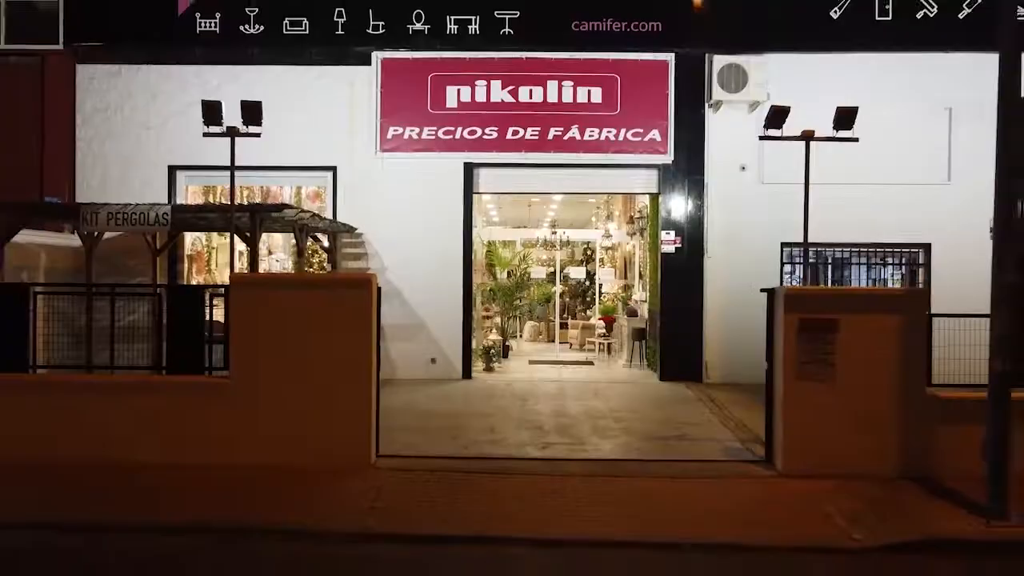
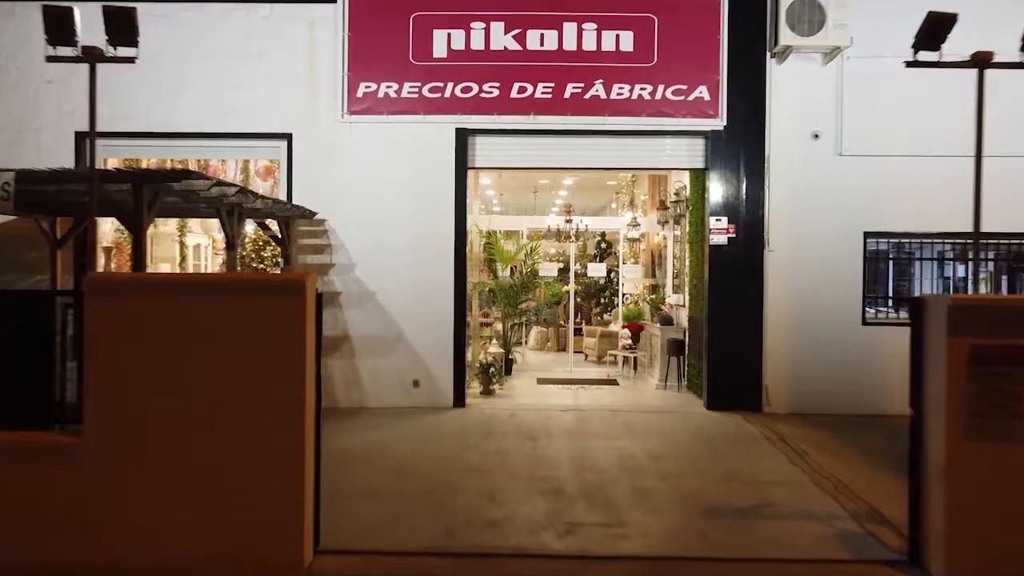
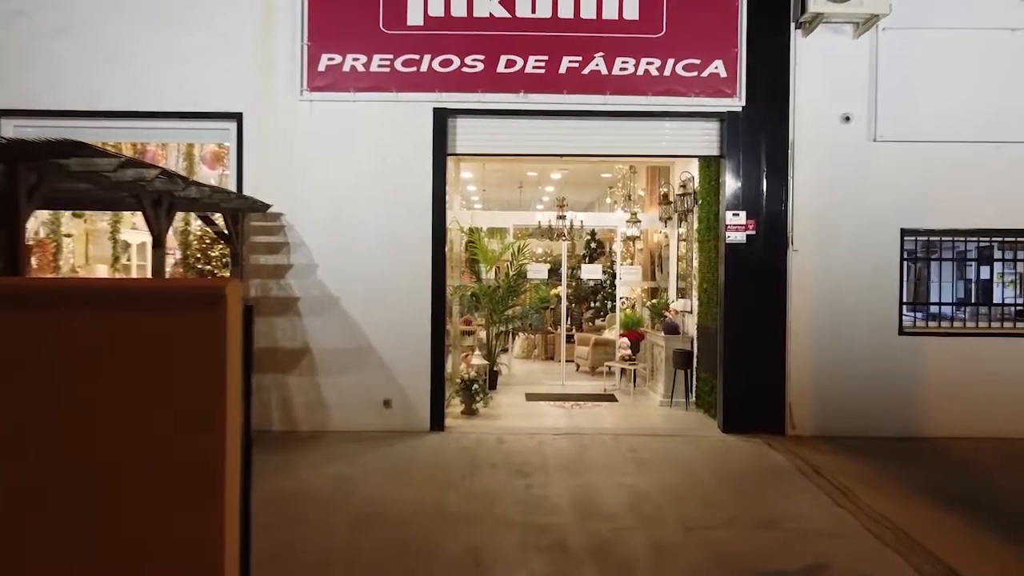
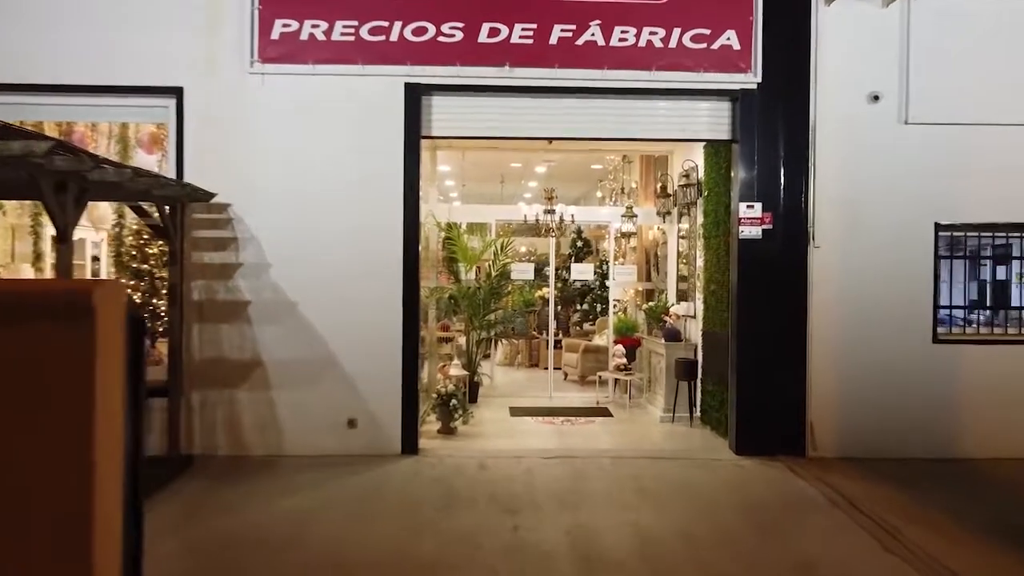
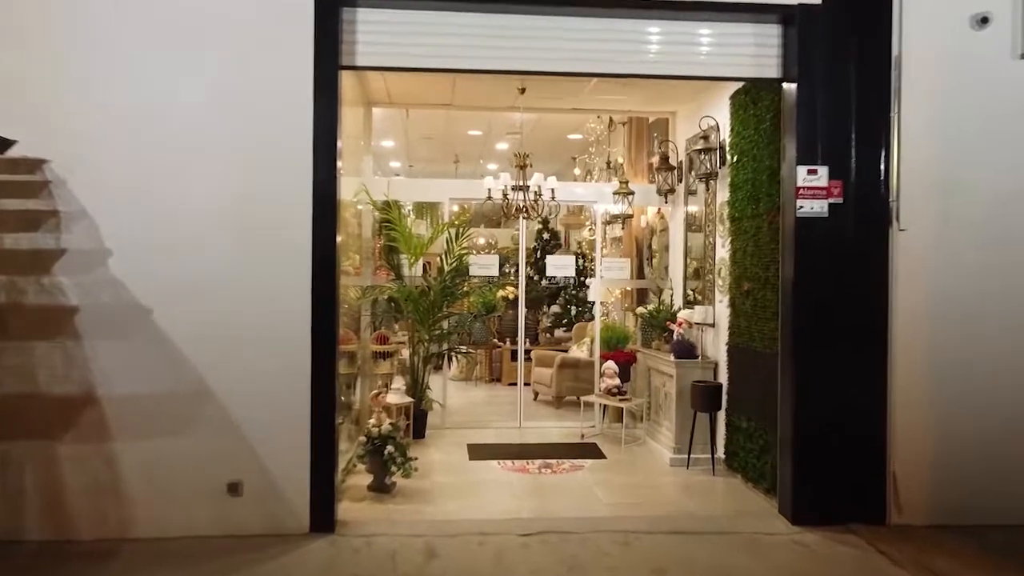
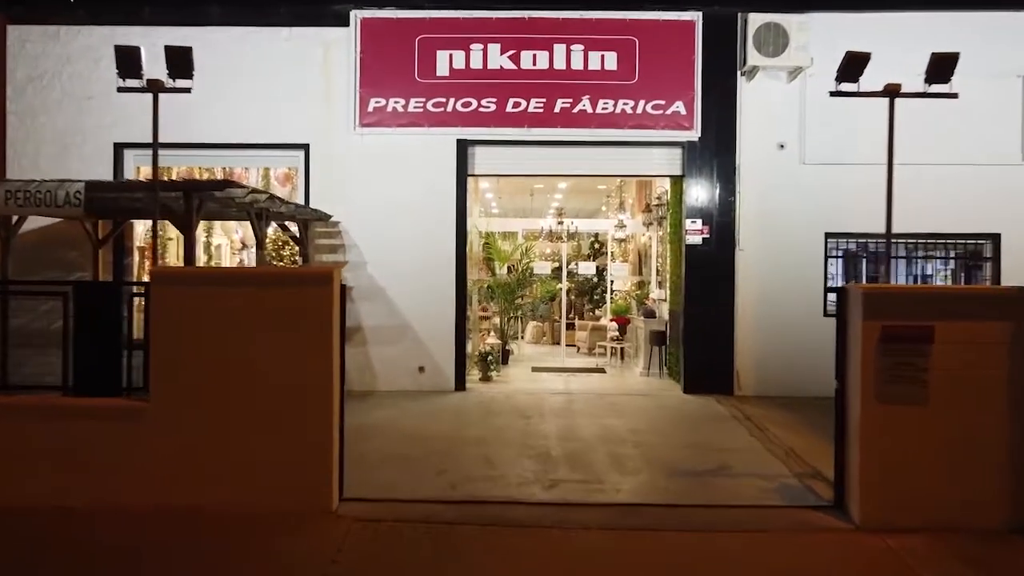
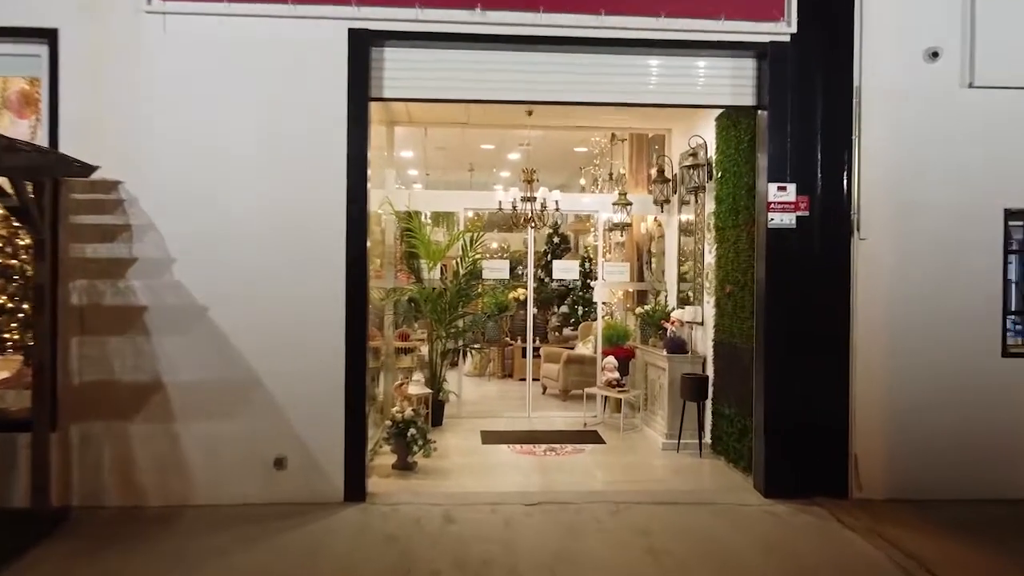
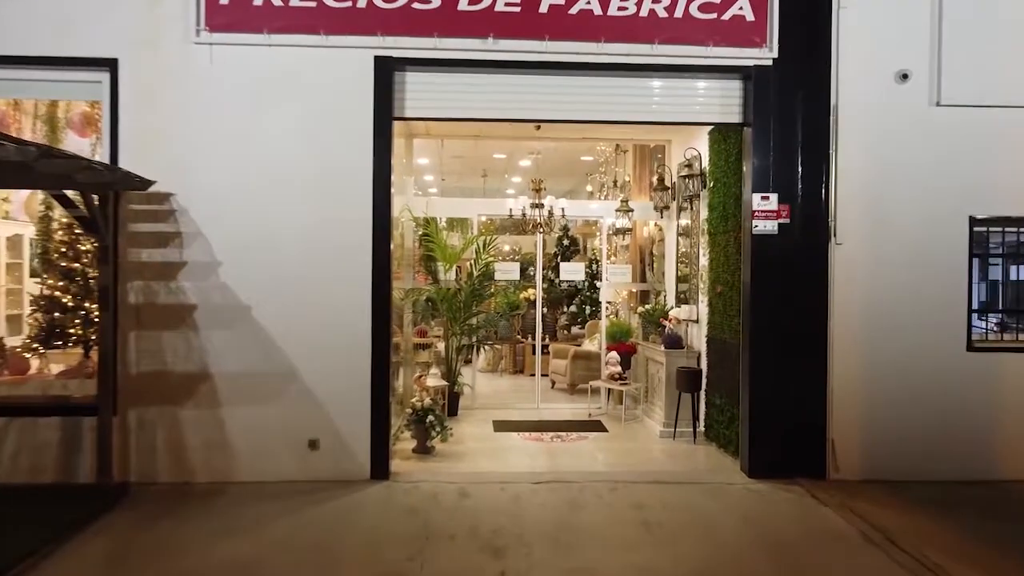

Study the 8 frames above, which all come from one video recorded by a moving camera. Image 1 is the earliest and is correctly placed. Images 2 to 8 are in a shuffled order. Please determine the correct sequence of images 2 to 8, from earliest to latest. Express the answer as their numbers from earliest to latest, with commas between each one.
6, 2, 3, 4, 8, 7, 5
